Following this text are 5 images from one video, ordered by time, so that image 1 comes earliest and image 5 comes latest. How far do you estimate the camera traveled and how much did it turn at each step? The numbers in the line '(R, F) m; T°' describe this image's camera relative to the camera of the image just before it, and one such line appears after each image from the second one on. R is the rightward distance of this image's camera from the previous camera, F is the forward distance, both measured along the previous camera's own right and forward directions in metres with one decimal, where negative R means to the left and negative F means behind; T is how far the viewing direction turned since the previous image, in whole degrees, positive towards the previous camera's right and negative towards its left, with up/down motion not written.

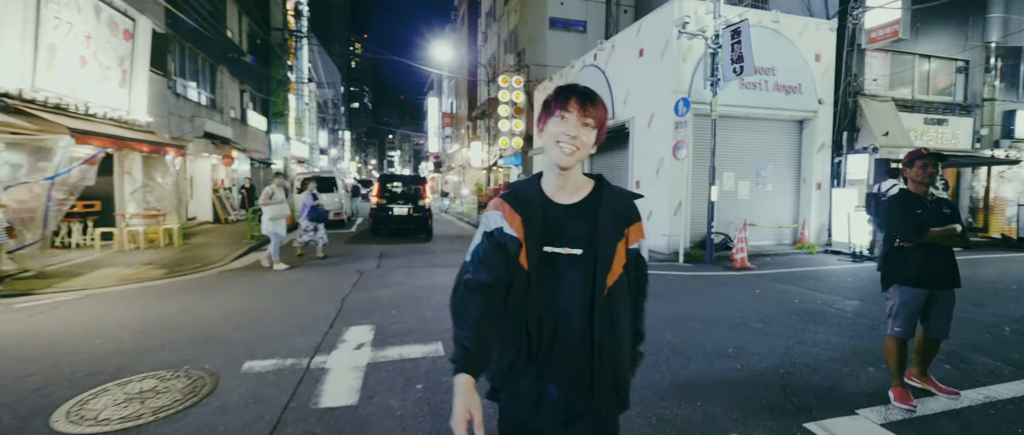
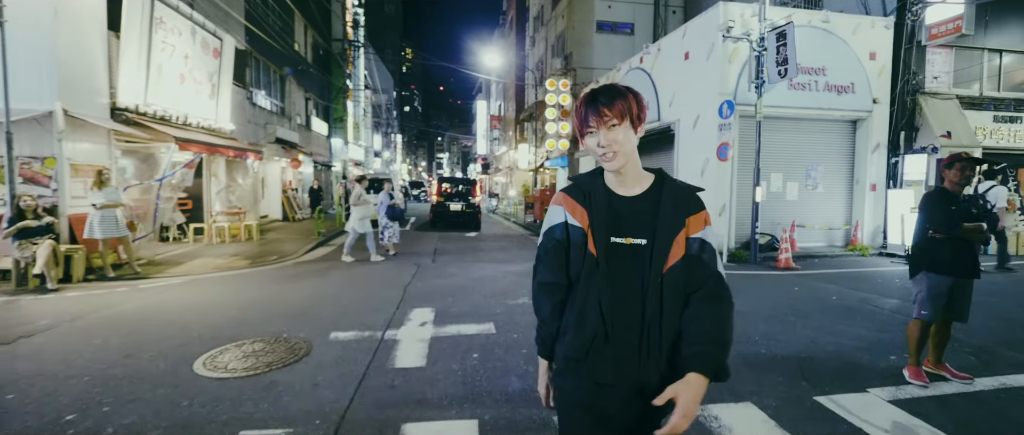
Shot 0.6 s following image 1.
(0.0, -0.7) m; -6°
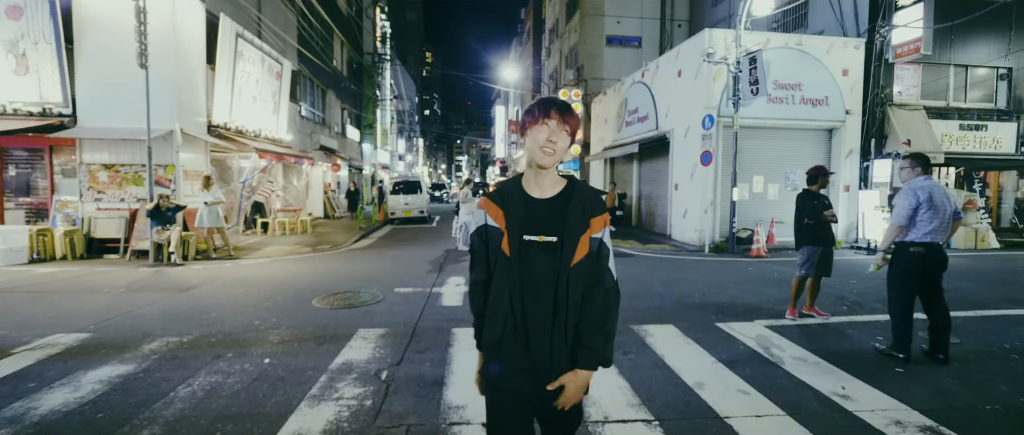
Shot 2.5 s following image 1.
(+0.2, -2.3) m; -2°
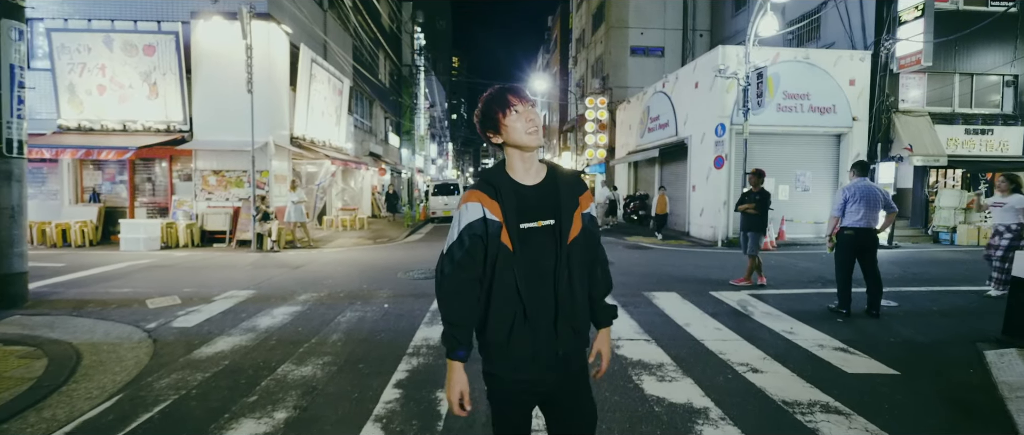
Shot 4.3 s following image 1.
(-0.3, -2.0) m; -3°
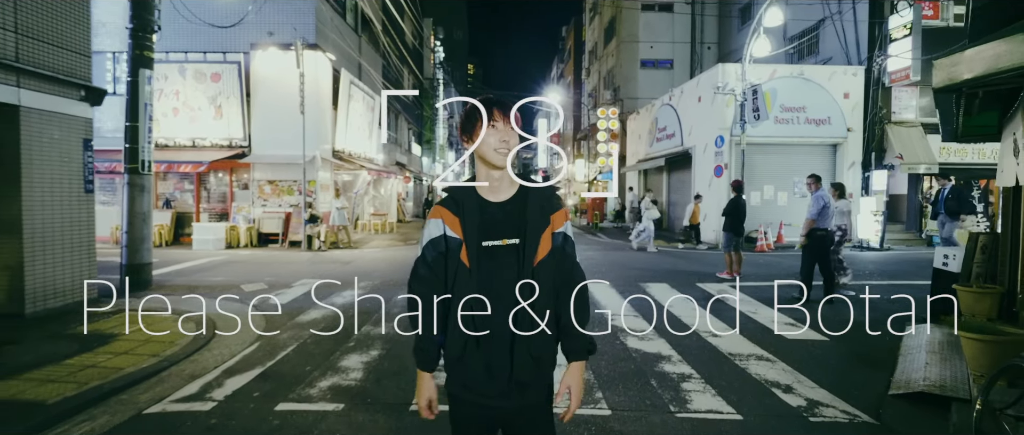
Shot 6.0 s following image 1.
(0.0, -1.7) m; -2°
